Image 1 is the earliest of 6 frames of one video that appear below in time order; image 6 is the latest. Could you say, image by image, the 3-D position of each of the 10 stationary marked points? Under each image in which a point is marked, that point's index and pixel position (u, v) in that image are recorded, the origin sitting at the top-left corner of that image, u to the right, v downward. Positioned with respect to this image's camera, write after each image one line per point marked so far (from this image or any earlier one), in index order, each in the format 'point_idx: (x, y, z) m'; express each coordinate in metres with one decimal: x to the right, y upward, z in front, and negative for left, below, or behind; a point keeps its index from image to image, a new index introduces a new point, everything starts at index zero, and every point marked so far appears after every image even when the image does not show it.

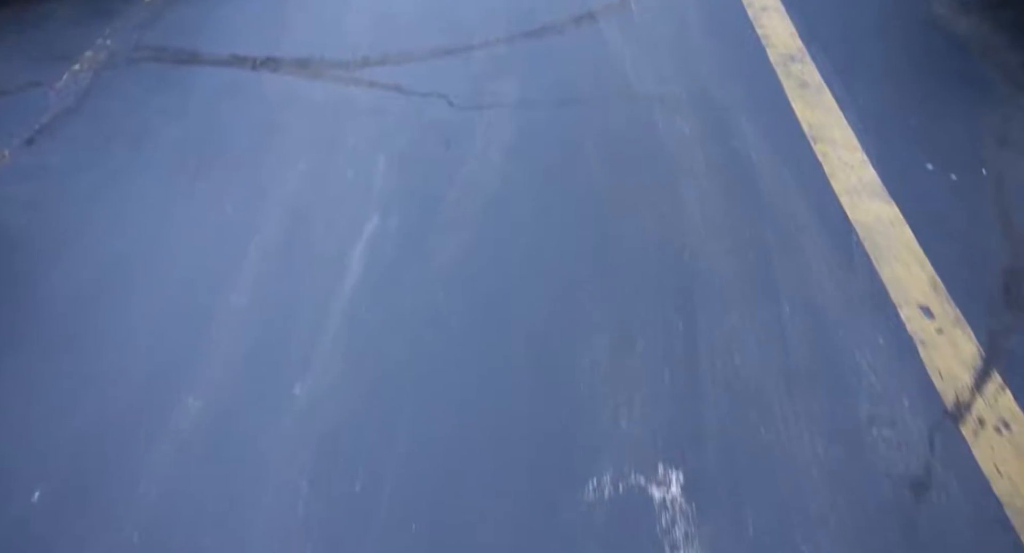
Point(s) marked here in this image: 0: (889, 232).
0: (+1.1, +0.1, +1.9) m
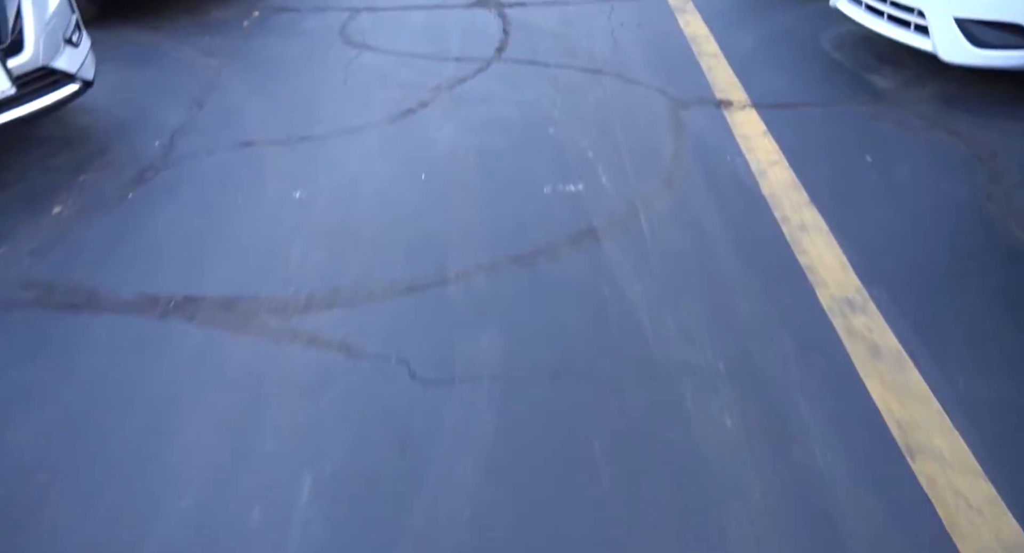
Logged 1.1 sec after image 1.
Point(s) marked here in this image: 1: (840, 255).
0: (+1.0, -0.7, +1.2) m
1: (+1.1, +0.1, +2.3) m
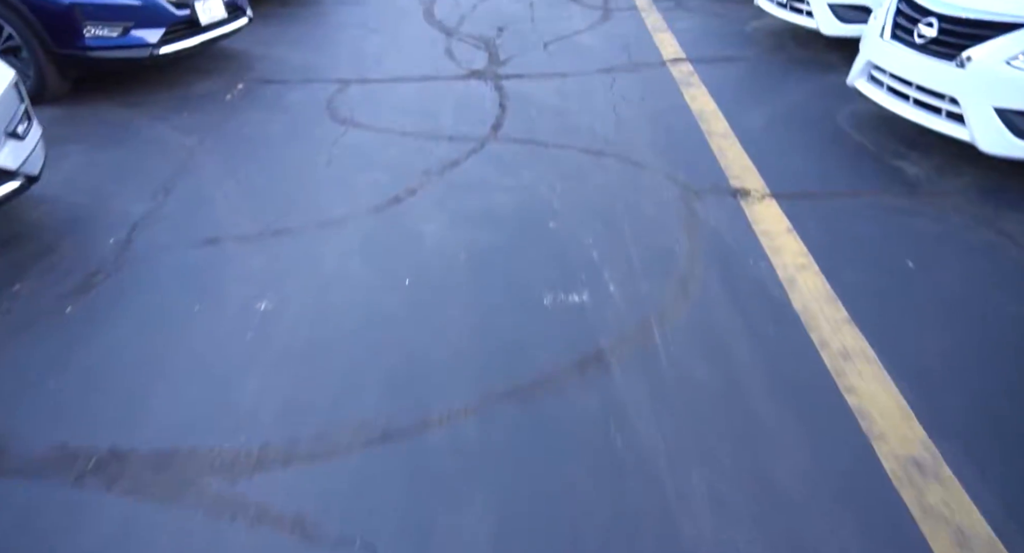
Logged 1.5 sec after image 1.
0: (+1.0, -1.0, +0.8) m
1: (+1.1, -0.3, +1.9) m
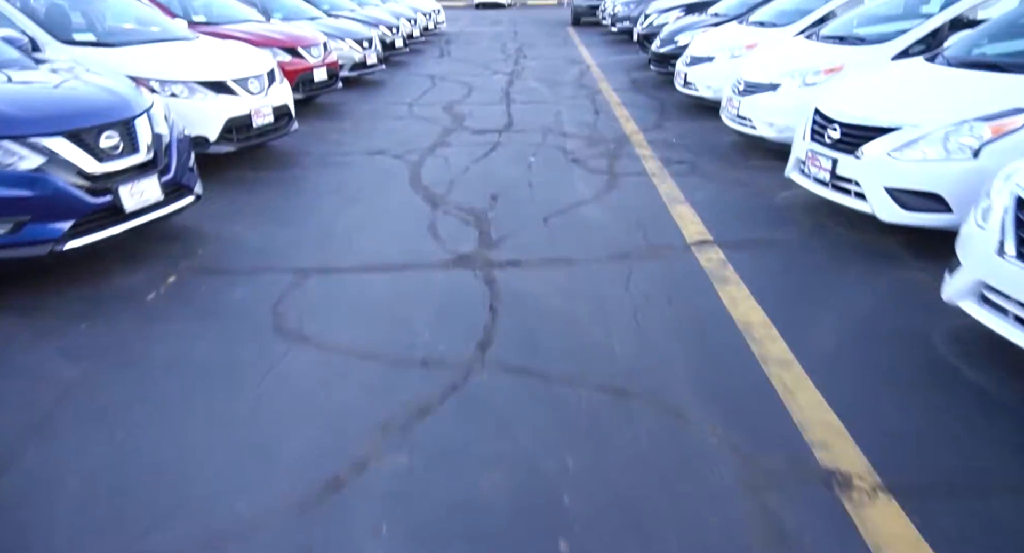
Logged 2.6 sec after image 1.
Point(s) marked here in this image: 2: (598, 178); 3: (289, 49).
0: (+1.0, -1.6, -0.4) m
1: (+1.1, -1.2, +0.8) m
2: (+0.8, +0.9, +6.3) m
3: (-2.8, +2.9, +8.6) m
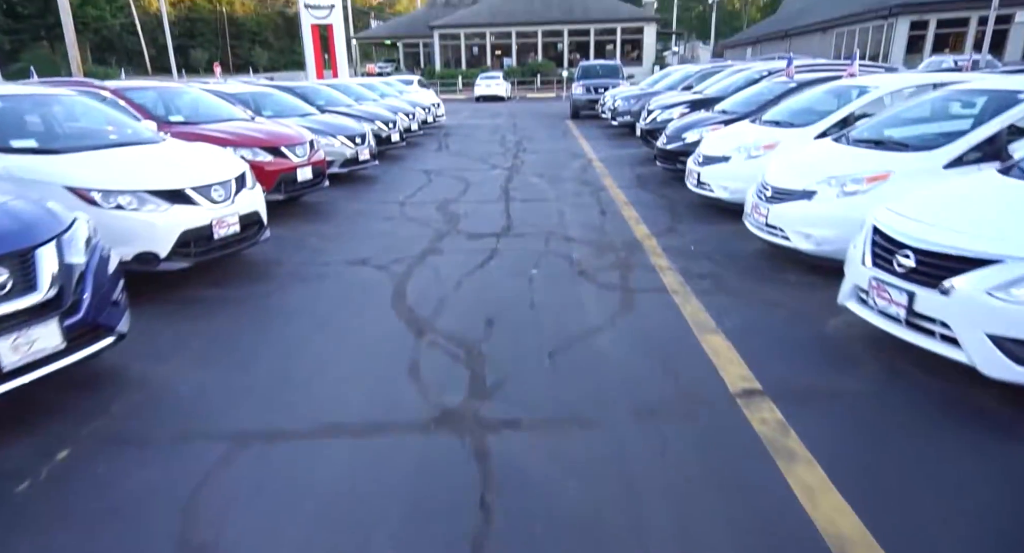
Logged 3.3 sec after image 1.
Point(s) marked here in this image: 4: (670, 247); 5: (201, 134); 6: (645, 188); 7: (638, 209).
0: (+1.0, -1.9, -1.5) m
1: (+1.1, -1.5, -0.2) m
2: (+0.8, -0.1, +5.4) m
3: (-2.9, +1.5, +8.0) m
4: (+1.6, +0.3, +6.8) m
5: (-3.6, +1.6, +7.8) m
6: (+2.0, +1.4, +10.4) m
7: (+1.6, +0.9, +8.8) m
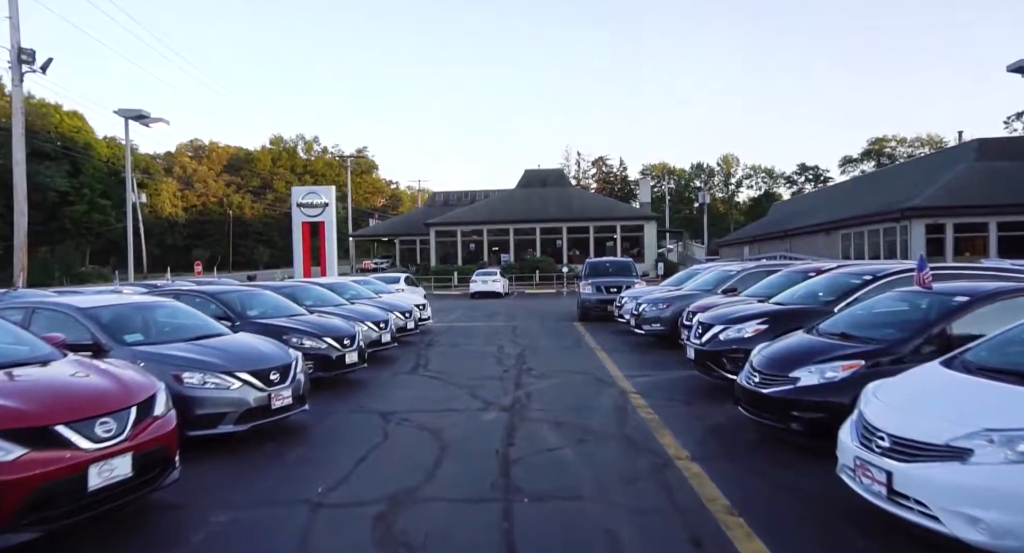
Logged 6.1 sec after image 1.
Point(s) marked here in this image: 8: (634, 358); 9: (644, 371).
0: (+1.1, -1.5, -6.1) m
1: (+1.2, -1.6, -4.8) m
2: (+0.8, -1.8, +1.0) m
3: (-2.8, -0.9, +3.9) m
4: (+1.7, -1.7, +2.5) m
5: (-3.5, -0.7, +3.8) m
6: (+2.1, -1.7, +6.3) m
7: (+1.7, -1.7, +4.5) m
8: (+2.3, -1.6, +13.0) m
9: (+2.2, -1.6, +11.5) m
